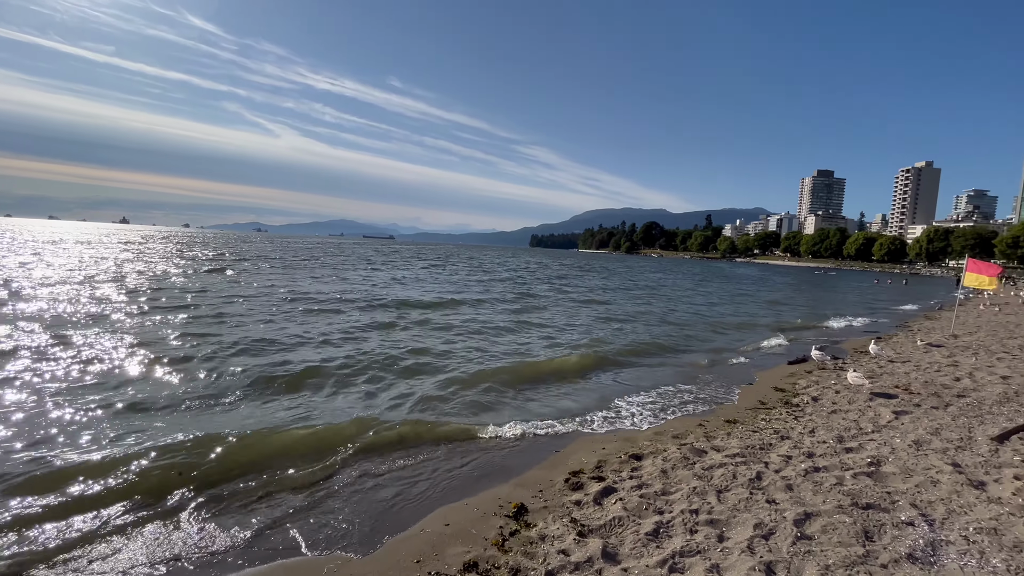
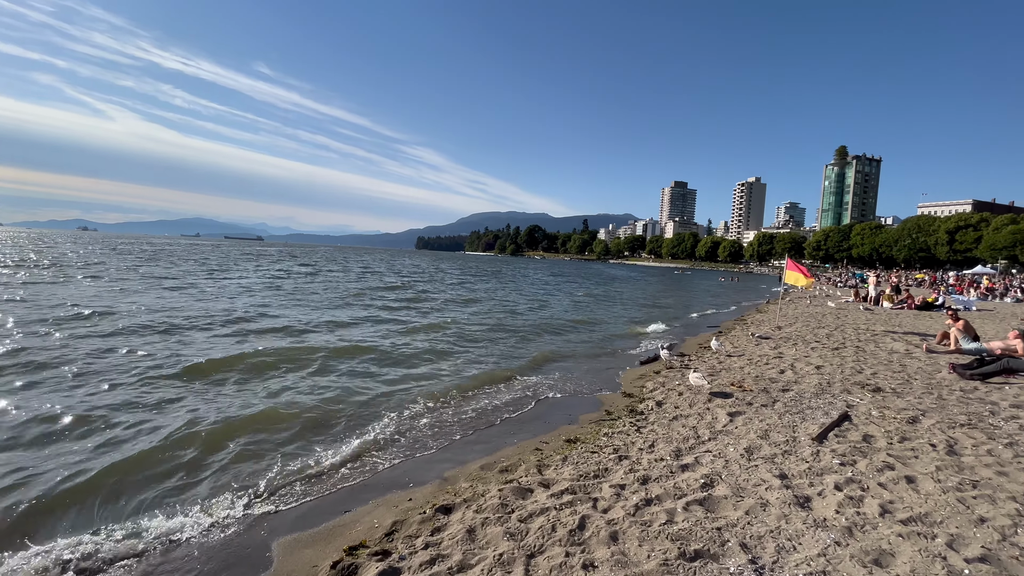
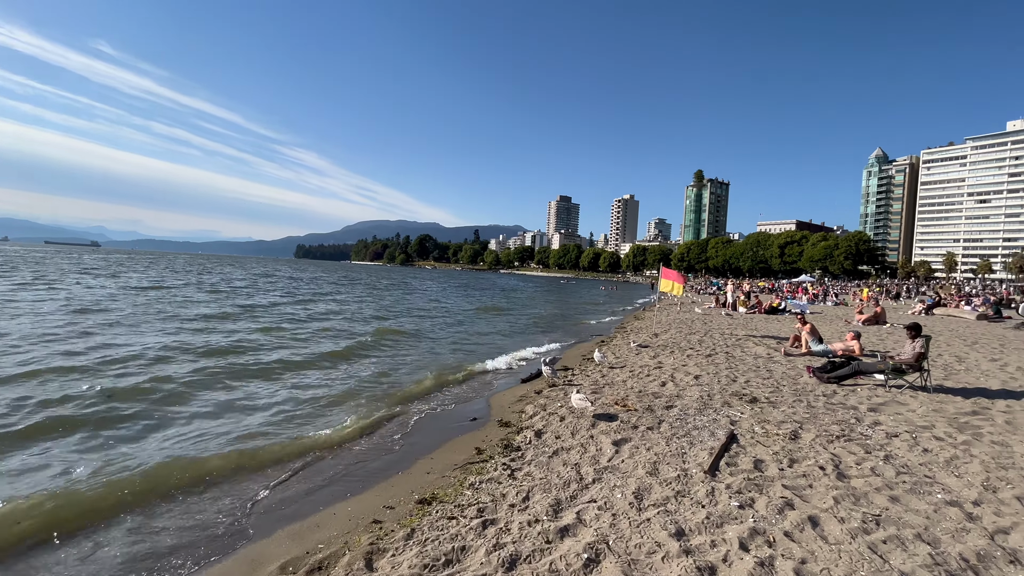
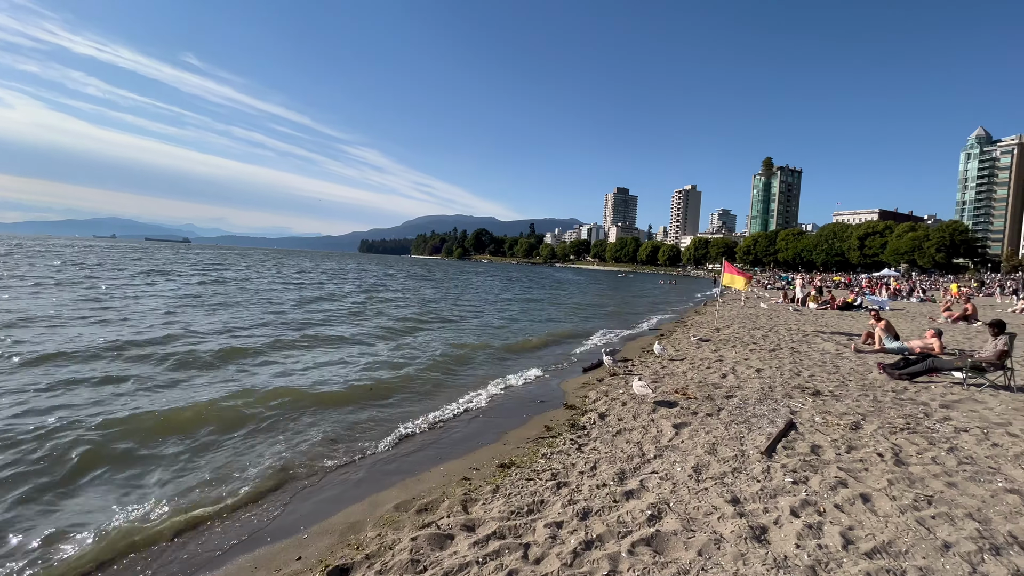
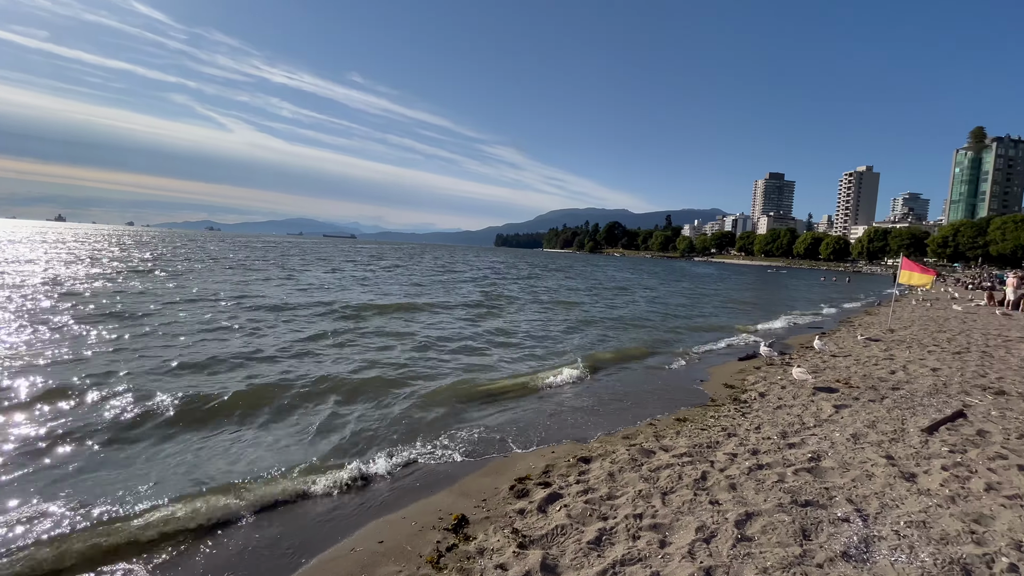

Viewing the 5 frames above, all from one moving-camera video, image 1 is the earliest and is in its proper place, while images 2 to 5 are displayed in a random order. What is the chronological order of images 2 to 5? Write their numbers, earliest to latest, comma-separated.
5, 2, 4, 3
